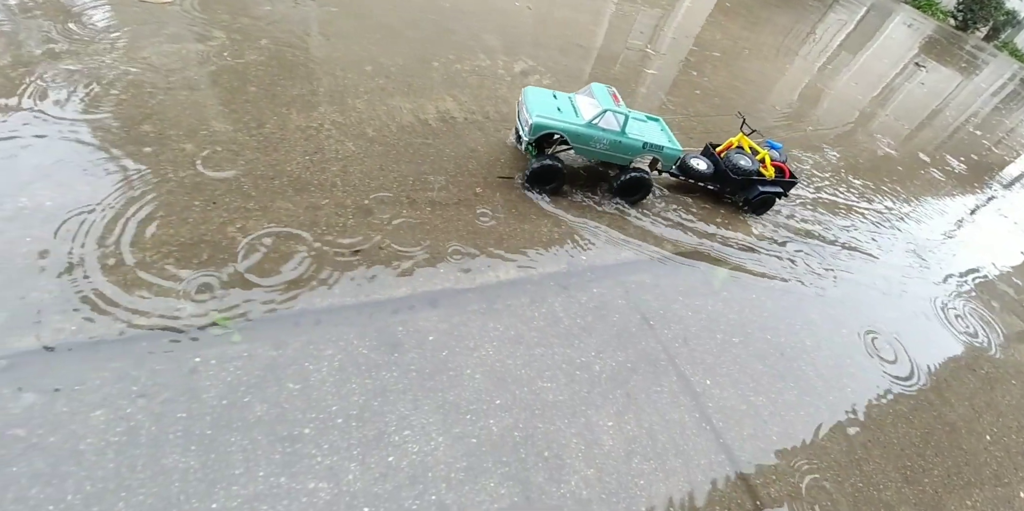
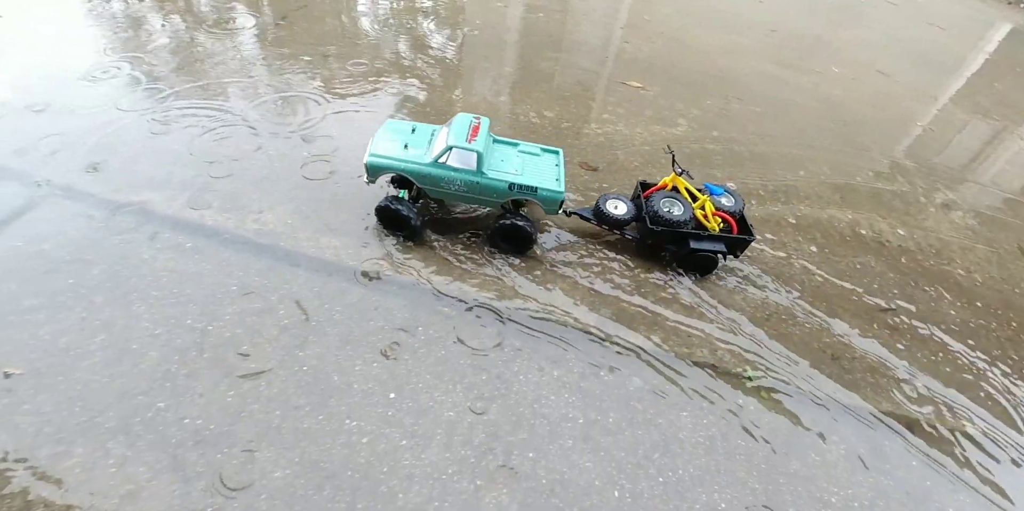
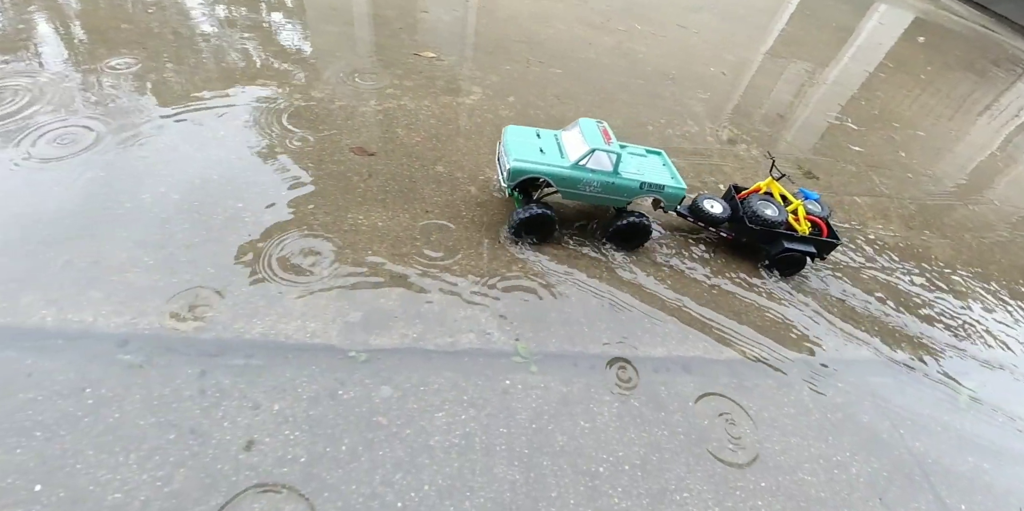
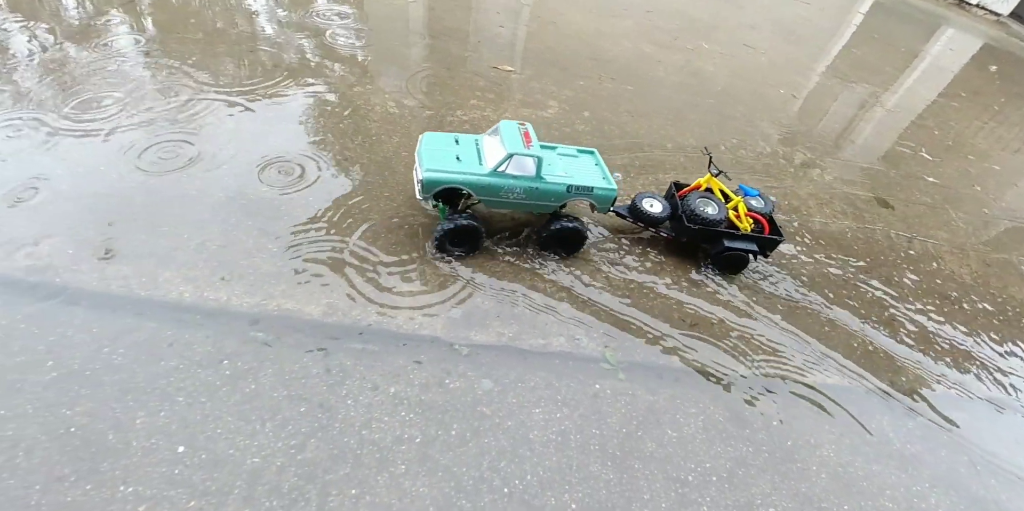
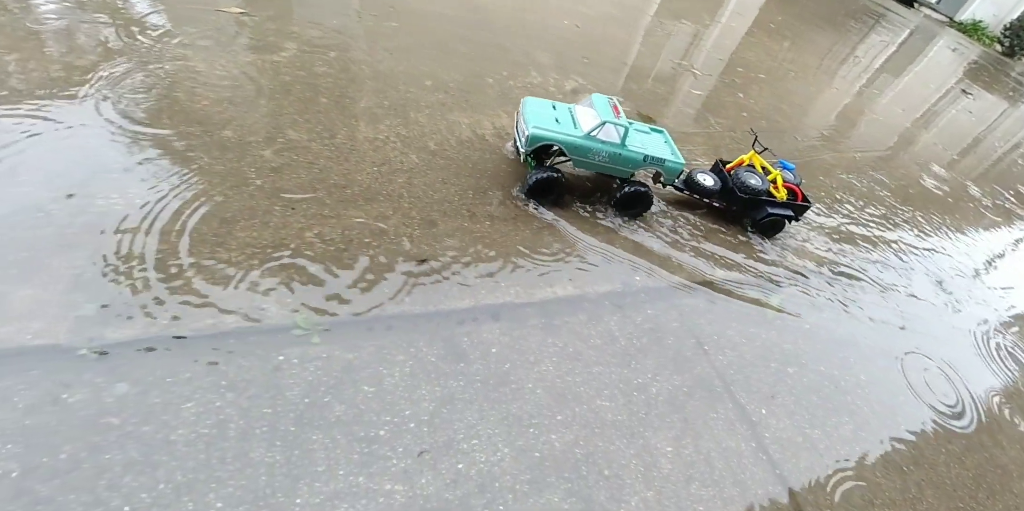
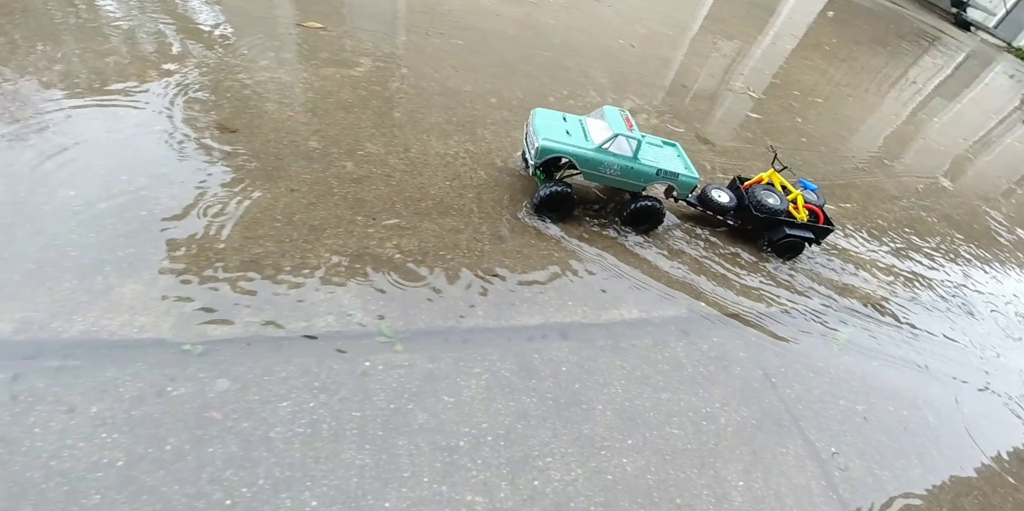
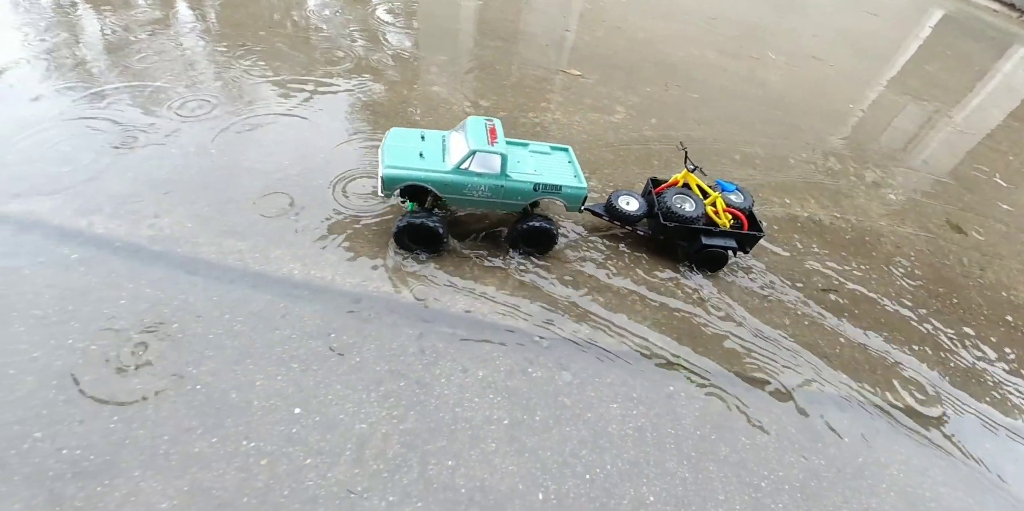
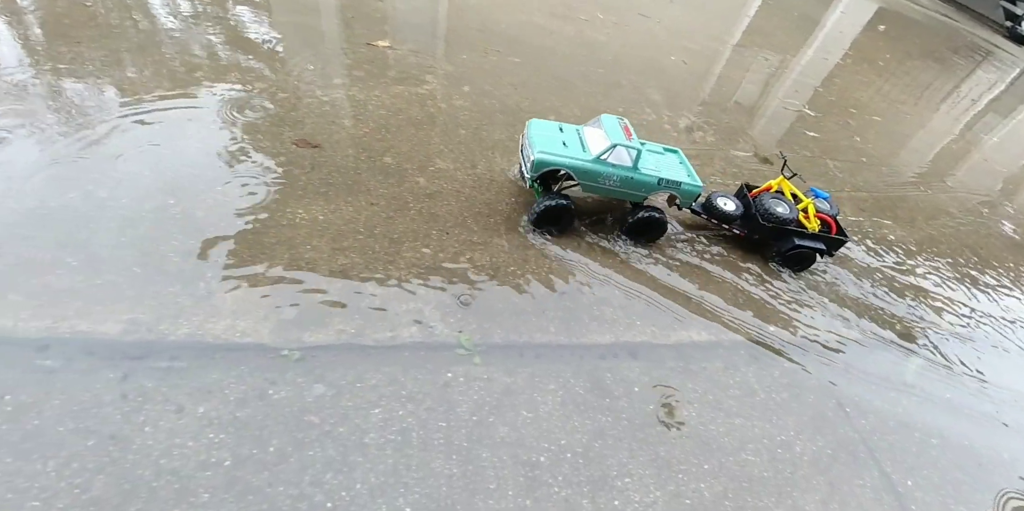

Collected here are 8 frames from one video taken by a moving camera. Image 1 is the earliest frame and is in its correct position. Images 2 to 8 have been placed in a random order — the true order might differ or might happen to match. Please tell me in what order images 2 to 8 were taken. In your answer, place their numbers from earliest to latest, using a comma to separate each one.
5, 6, 8, 3, 4, 7, 2
